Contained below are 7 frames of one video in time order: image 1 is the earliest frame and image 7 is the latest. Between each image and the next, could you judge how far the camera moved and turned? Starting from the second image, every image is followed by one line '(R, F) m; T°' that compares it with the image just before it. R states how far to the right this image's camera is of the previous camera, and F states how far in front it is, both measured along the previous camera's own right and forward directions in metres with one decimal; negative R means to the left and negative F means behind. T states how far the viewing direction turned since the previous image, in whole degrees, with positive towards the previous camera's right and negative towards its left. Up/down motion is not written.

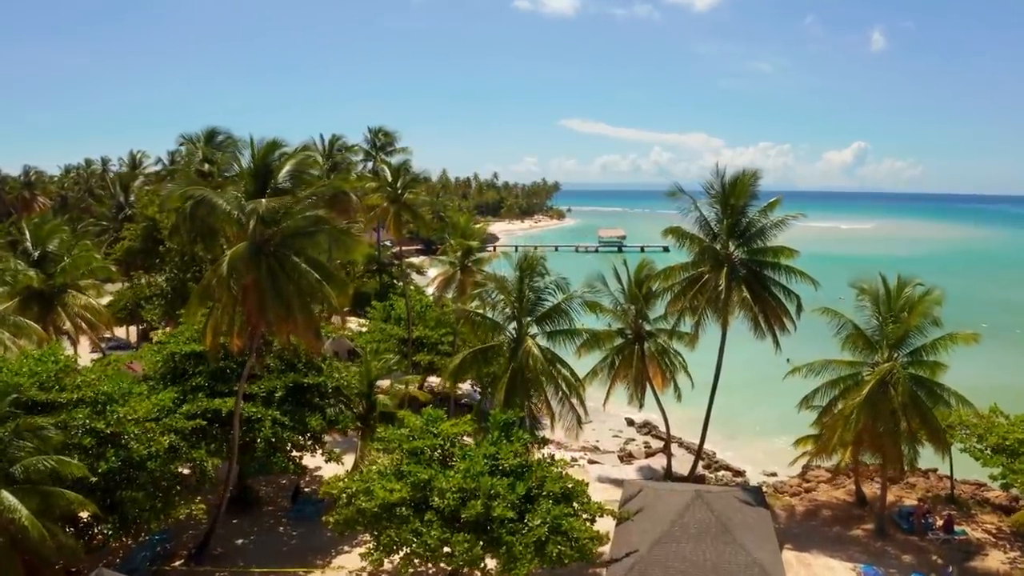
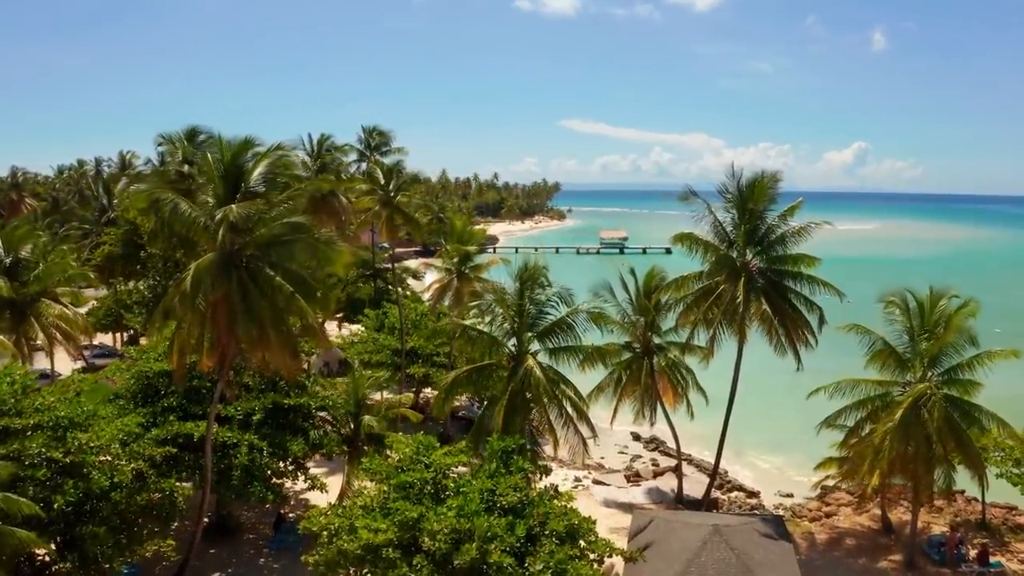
(0.0, +1.4) m; 0°
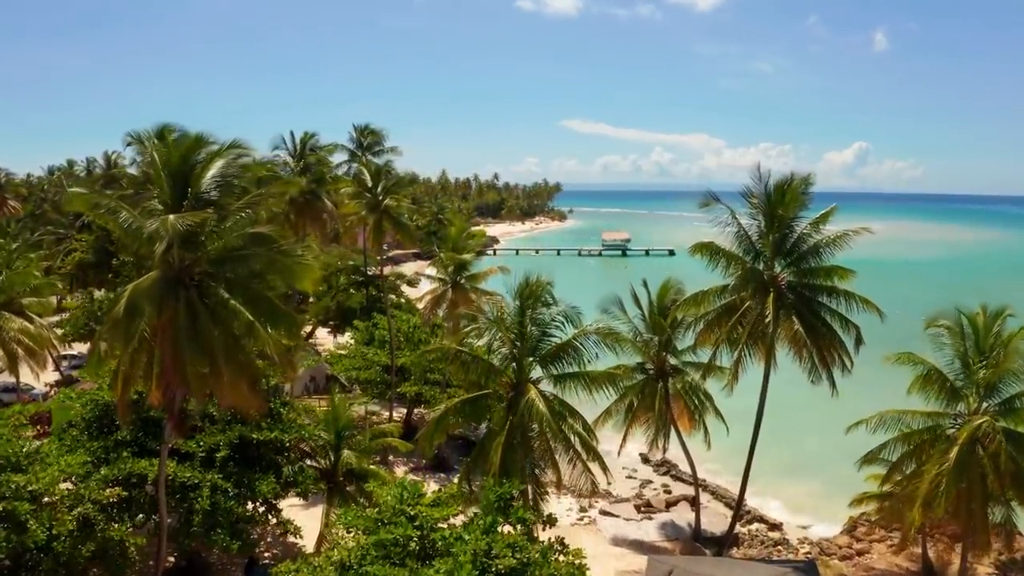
(0.0, +1.9) m; 0°
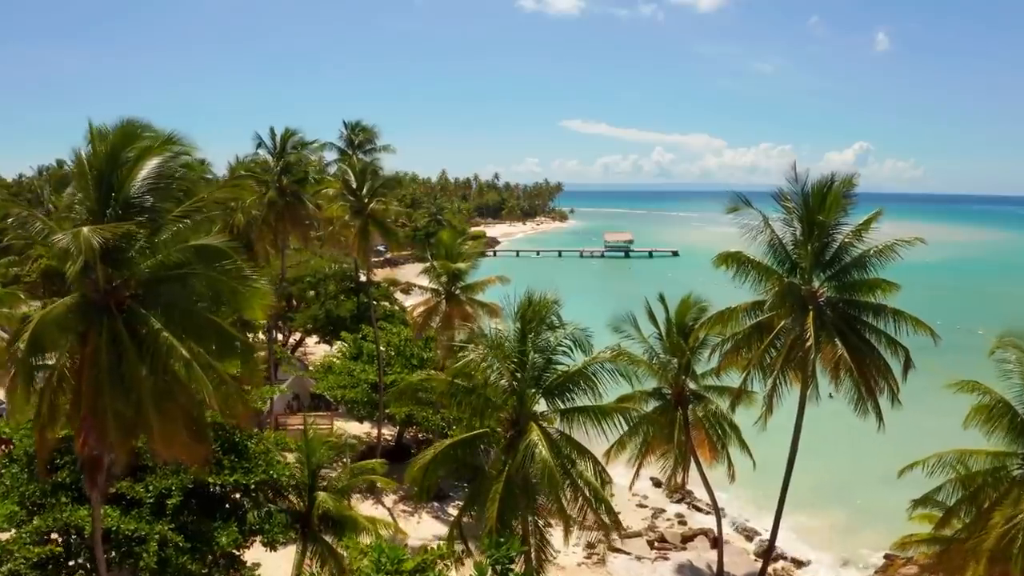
(0.0, +2.0) m; 0°
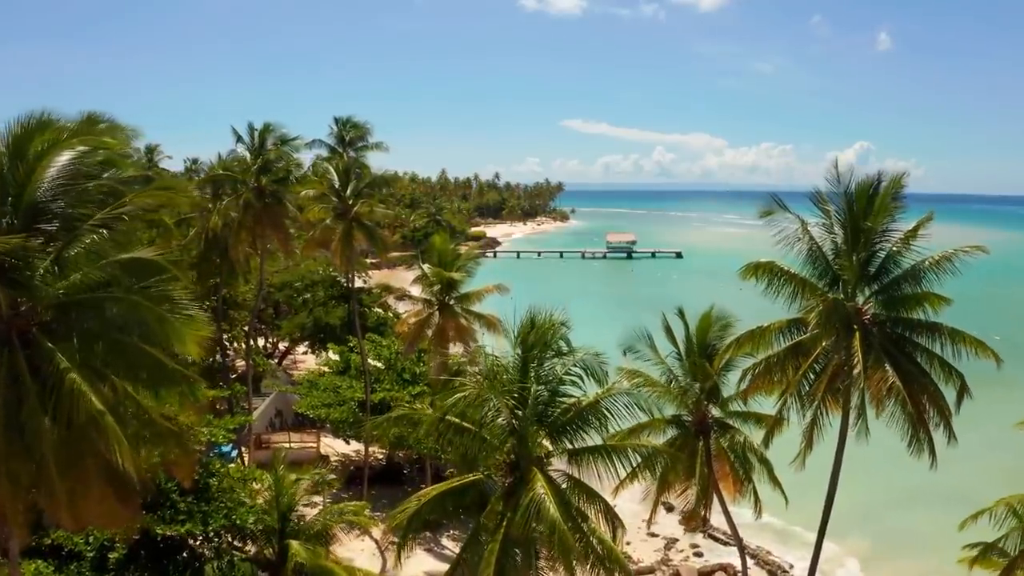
(0.0, +1.8) m; 0°
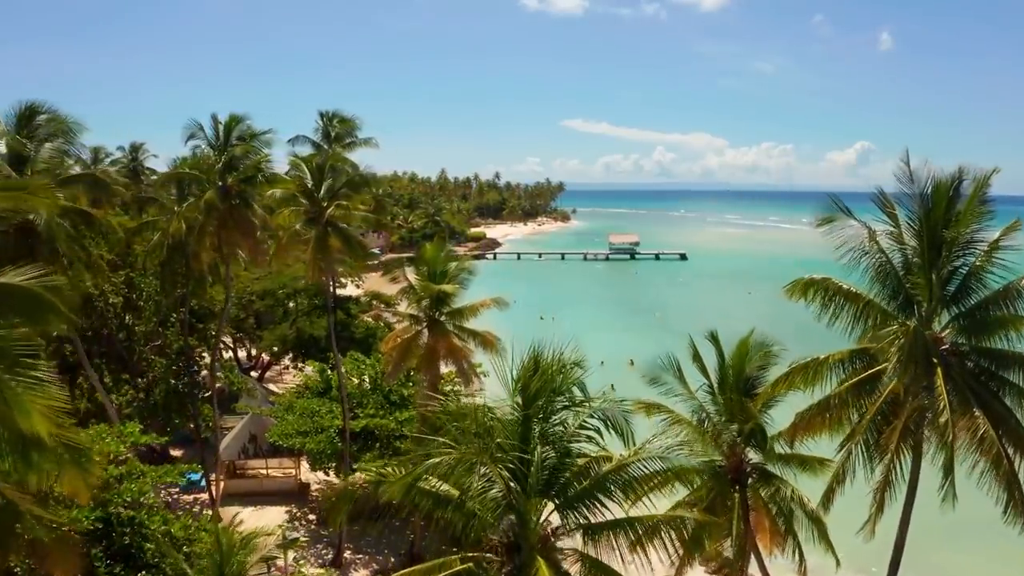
(0.0, +2.2) m; 0°
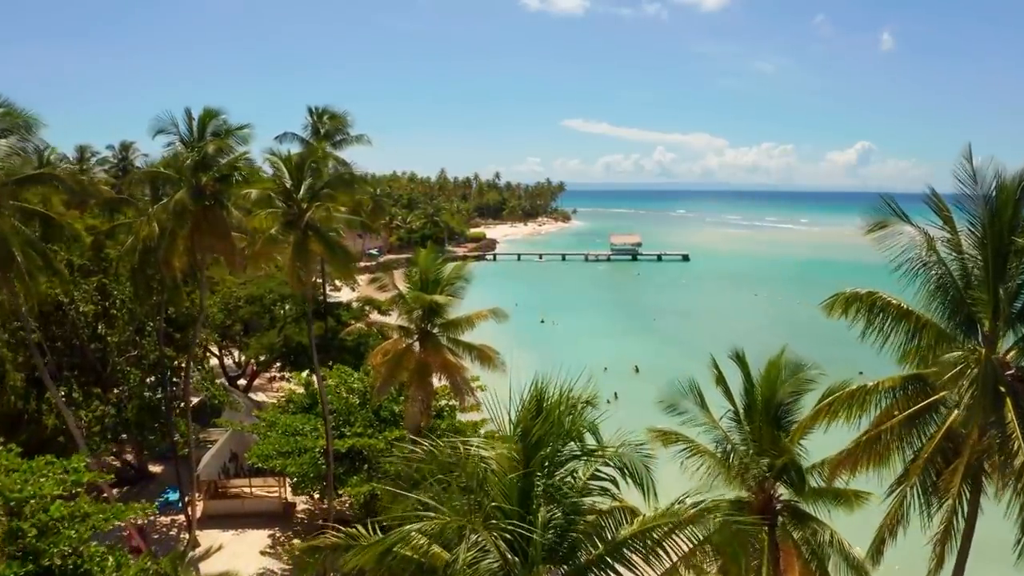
(0.0, +1.3) m; 0°
